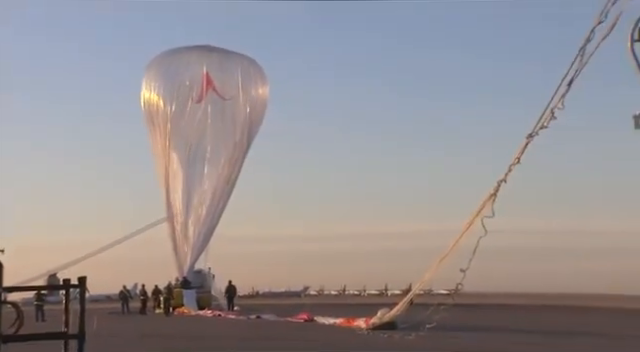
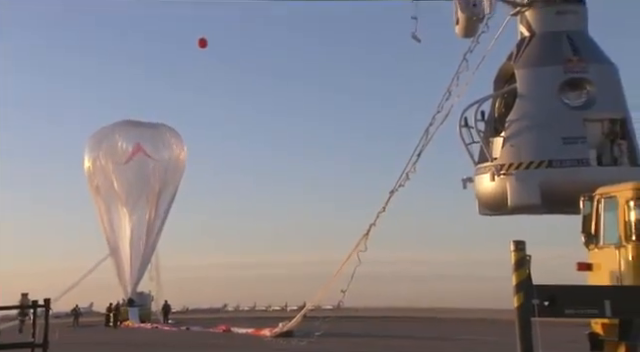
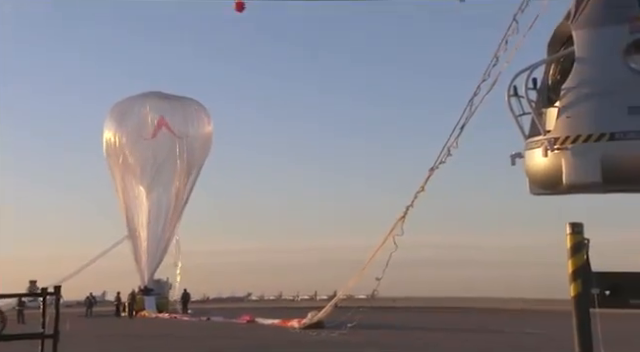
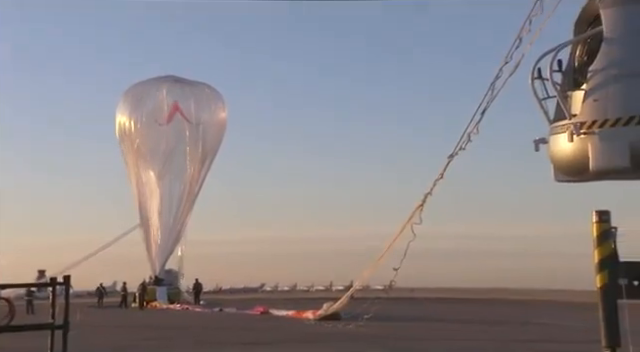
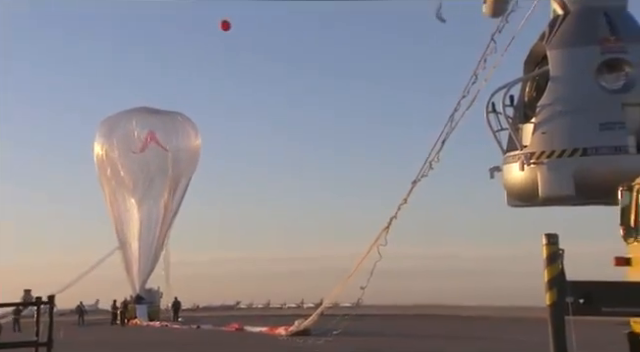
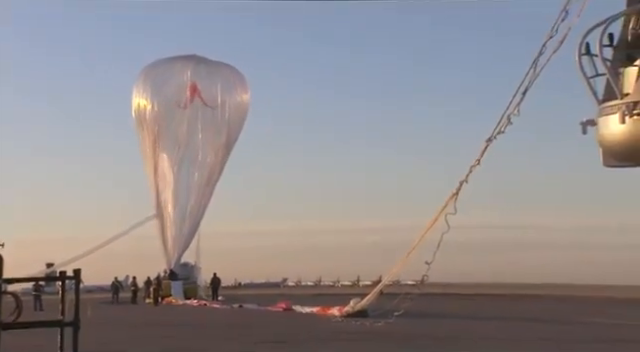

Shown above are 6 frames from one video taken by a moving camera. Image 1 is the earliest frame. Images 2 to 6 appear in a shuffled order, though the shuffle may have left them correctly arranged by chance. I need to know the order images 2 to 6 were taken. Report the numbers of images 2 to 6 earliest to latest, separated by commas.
6, 4, 3, 5, 2
